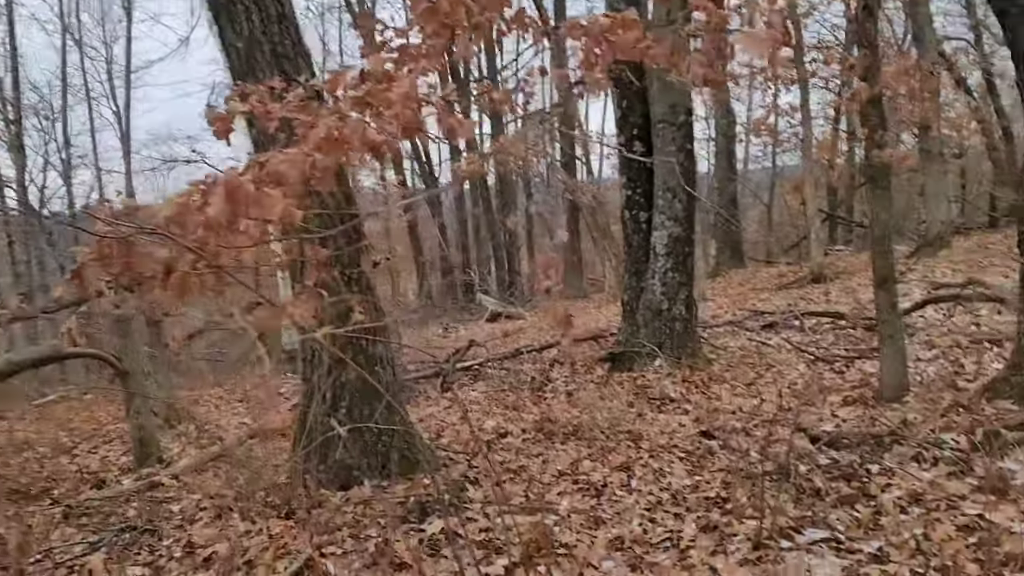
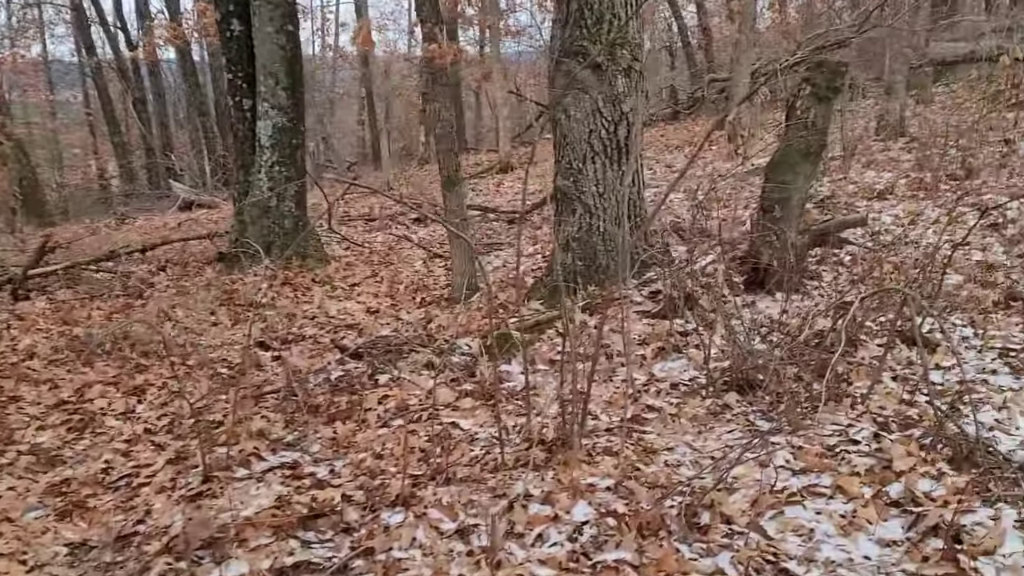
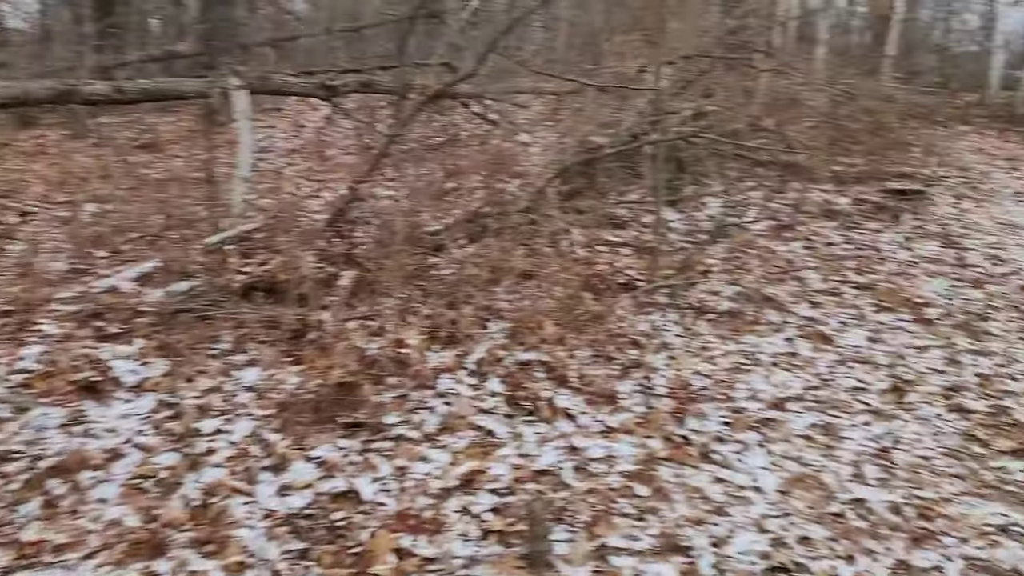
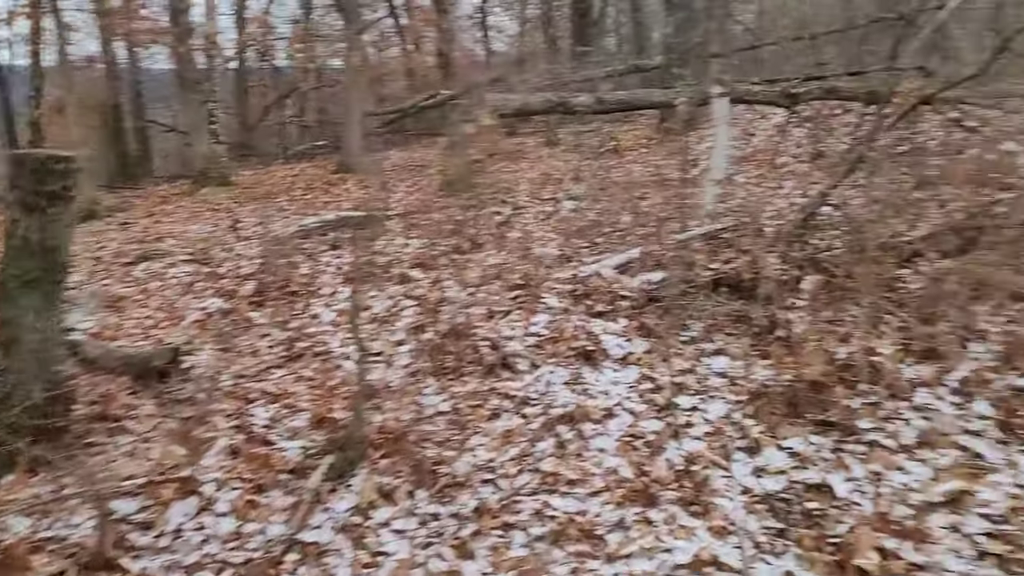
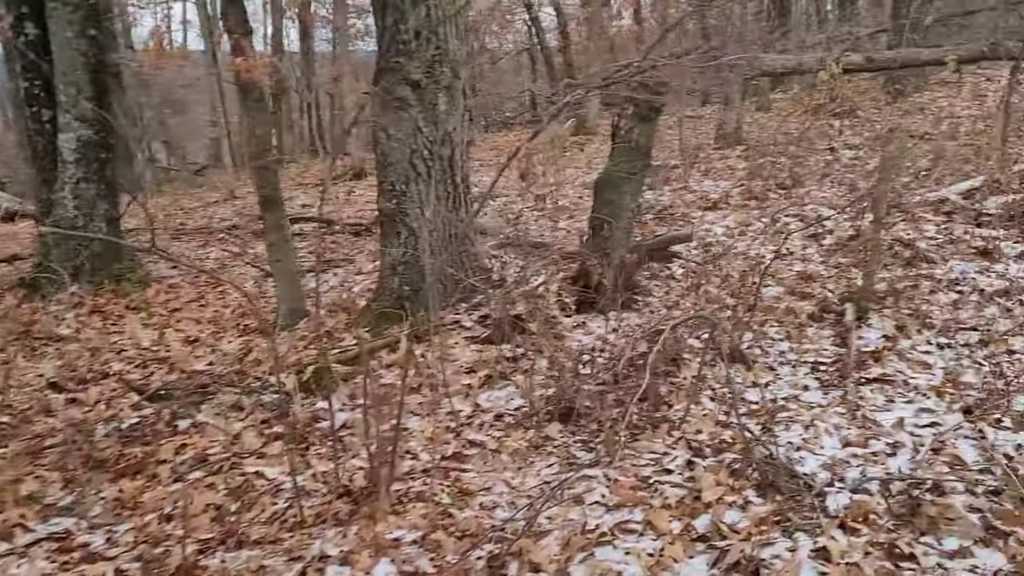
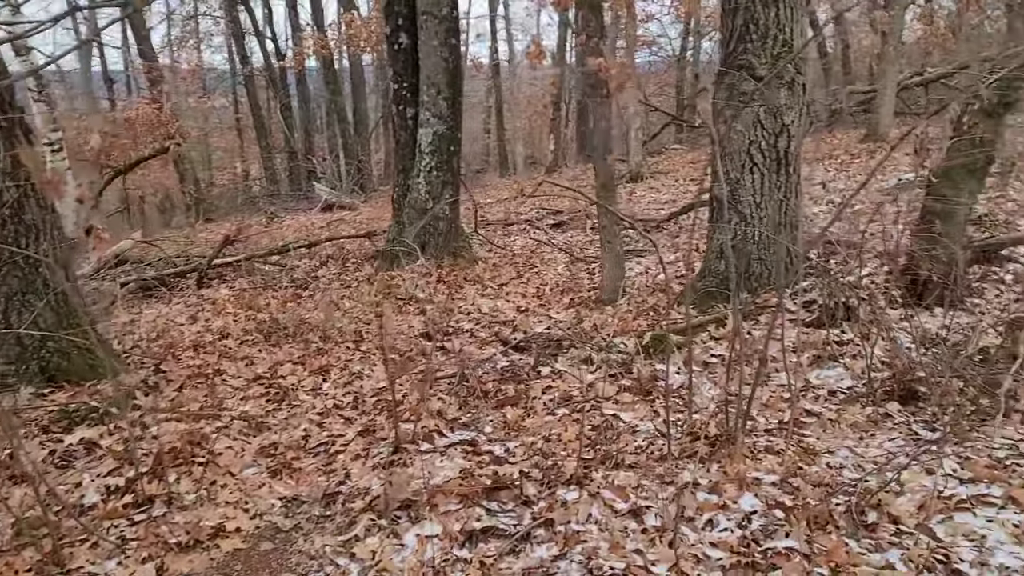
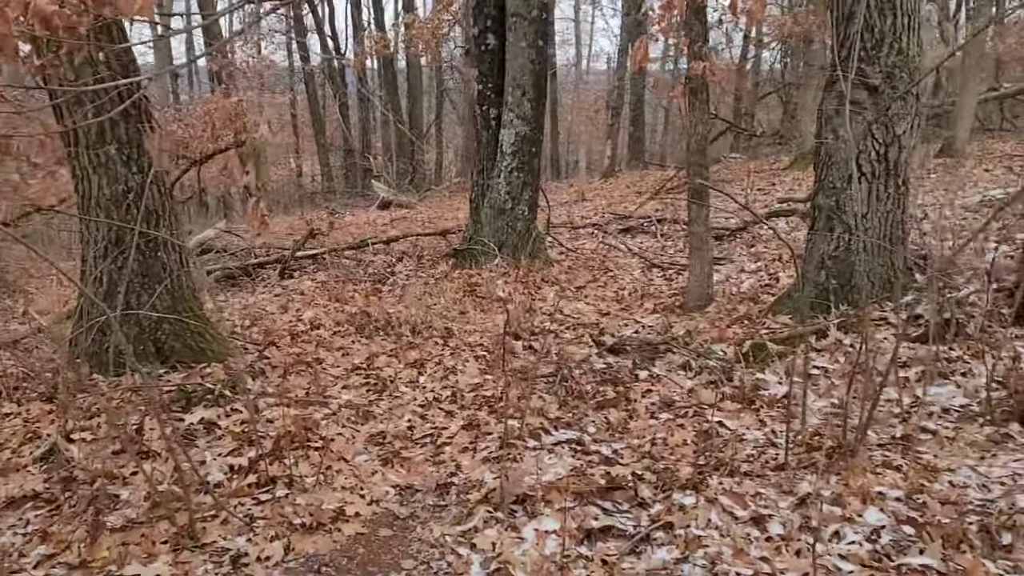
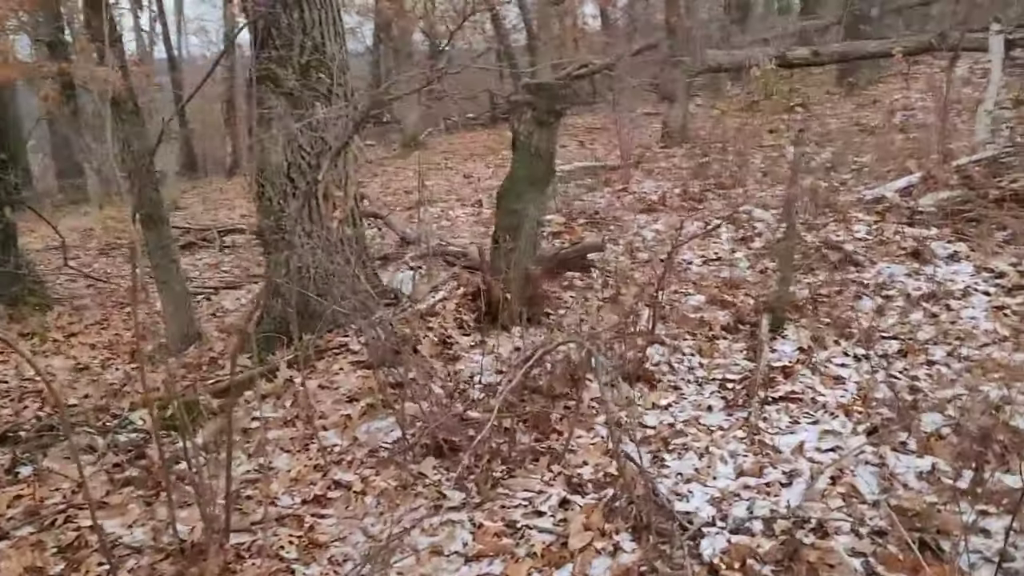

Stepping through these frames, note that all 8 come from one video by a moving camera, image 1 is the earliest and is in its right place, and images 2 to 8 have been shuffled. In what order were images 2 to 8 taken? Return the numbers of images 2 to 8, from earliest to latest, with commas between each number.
7, 6, 2, 5, 8, 4, 3
